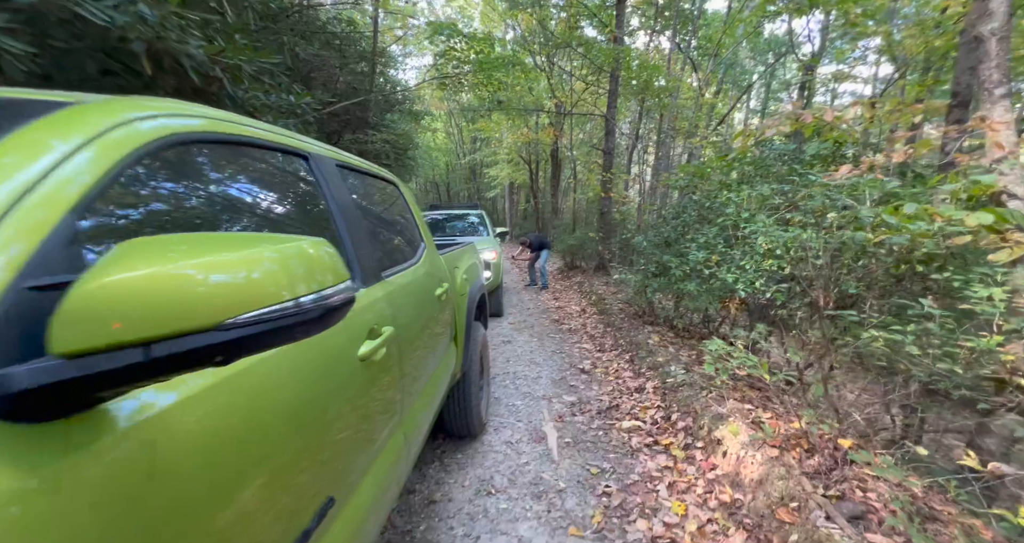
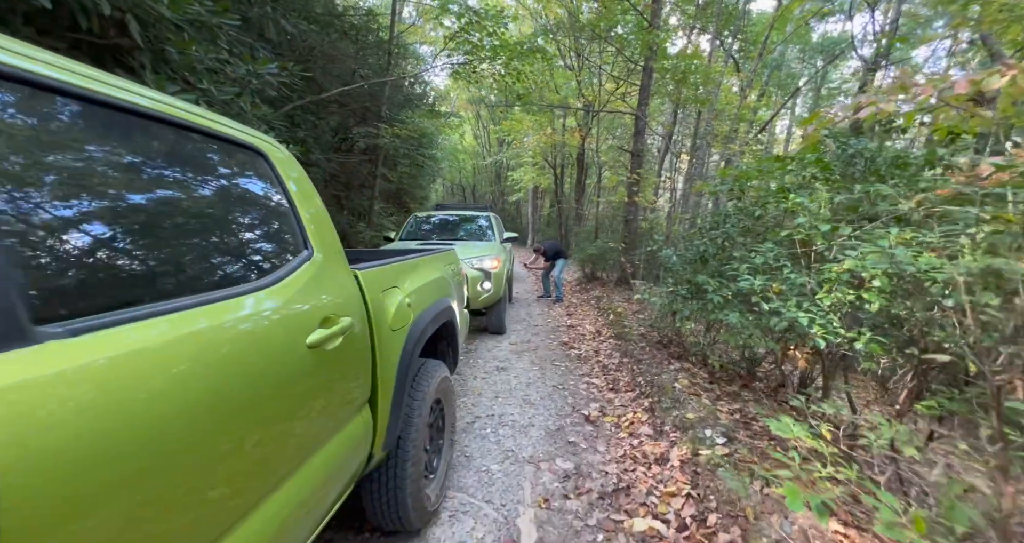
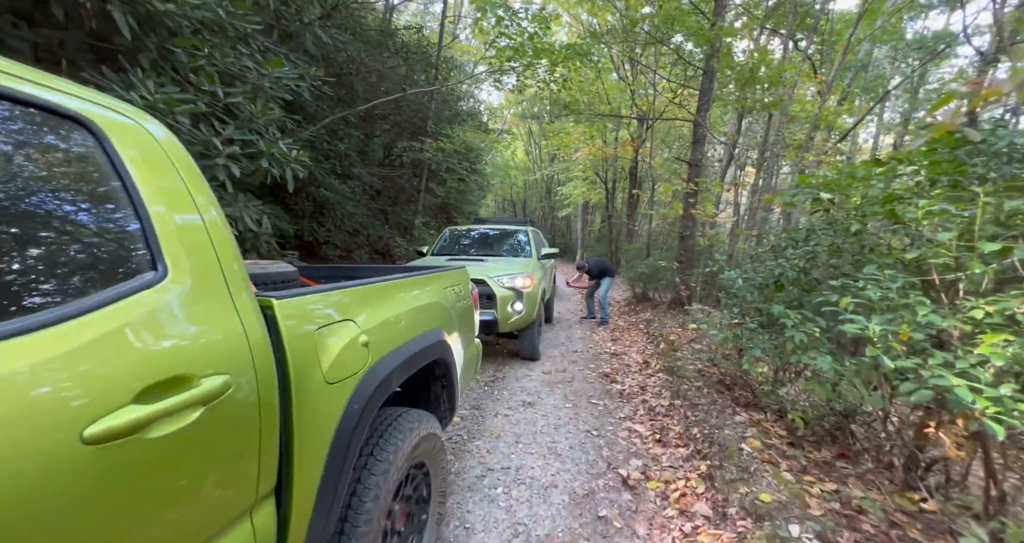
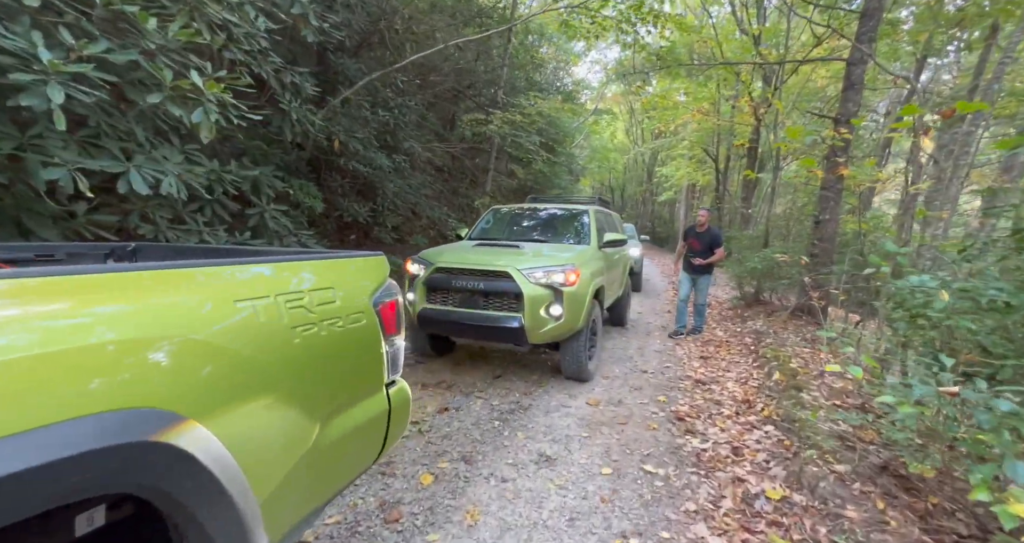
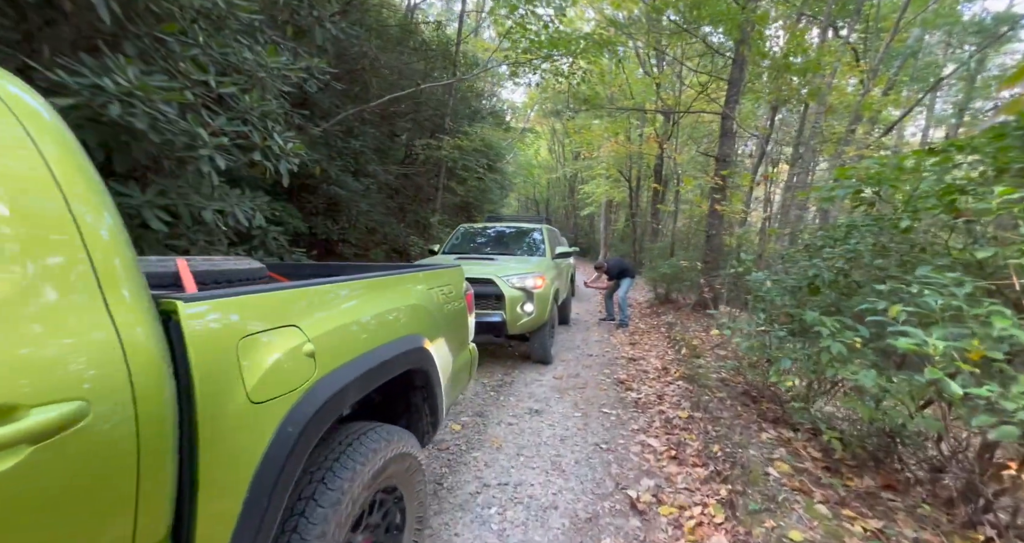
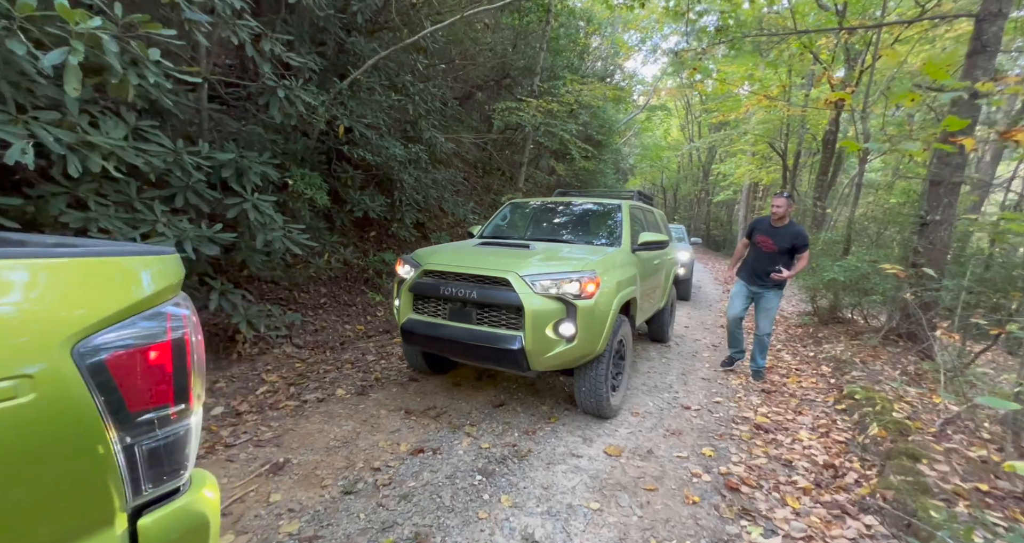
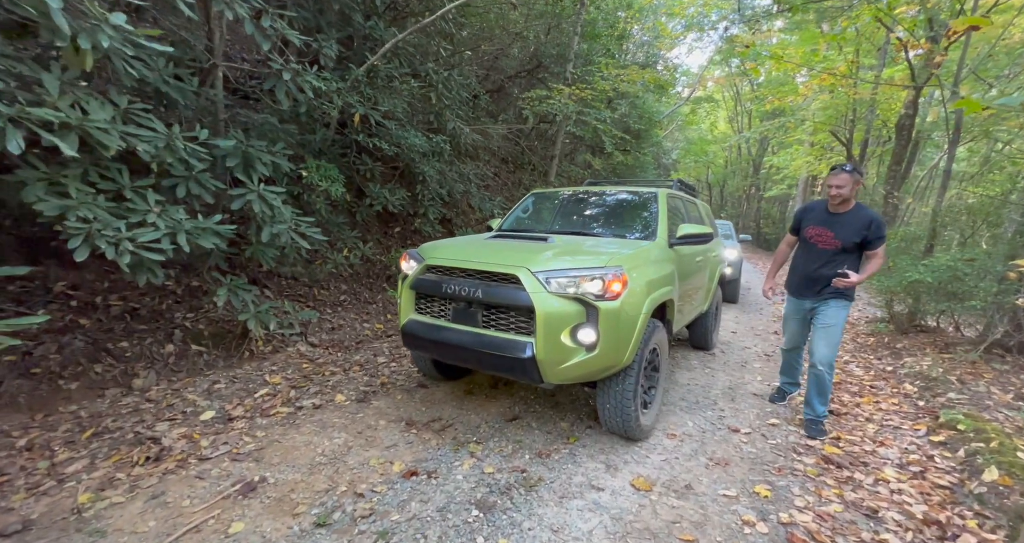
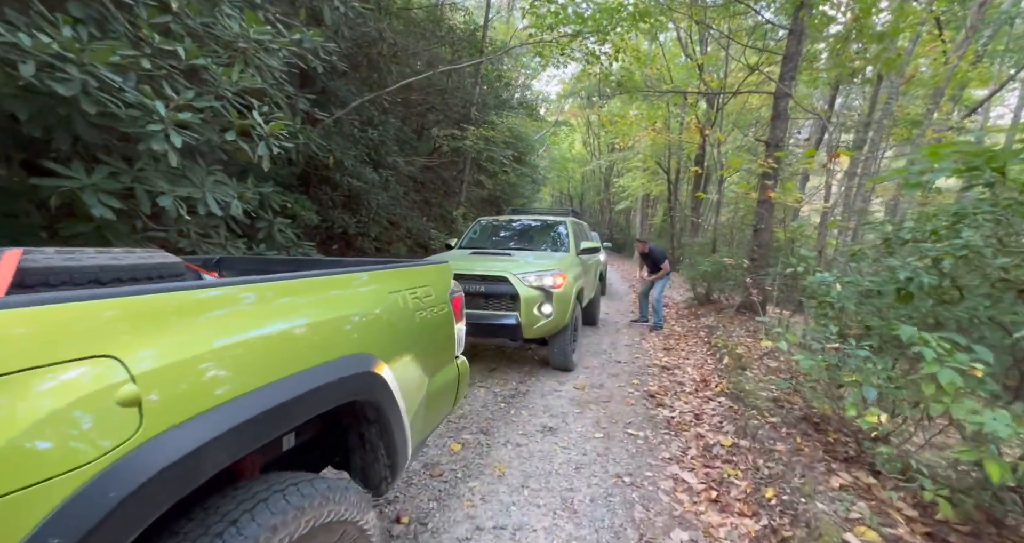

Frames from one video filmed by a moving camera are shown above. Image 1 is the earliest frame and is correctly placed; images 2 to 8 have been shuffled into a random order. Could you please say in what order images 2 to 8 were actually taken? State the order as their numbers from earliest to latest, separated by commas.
2, 3, 5, 8, 4, 6, 7
